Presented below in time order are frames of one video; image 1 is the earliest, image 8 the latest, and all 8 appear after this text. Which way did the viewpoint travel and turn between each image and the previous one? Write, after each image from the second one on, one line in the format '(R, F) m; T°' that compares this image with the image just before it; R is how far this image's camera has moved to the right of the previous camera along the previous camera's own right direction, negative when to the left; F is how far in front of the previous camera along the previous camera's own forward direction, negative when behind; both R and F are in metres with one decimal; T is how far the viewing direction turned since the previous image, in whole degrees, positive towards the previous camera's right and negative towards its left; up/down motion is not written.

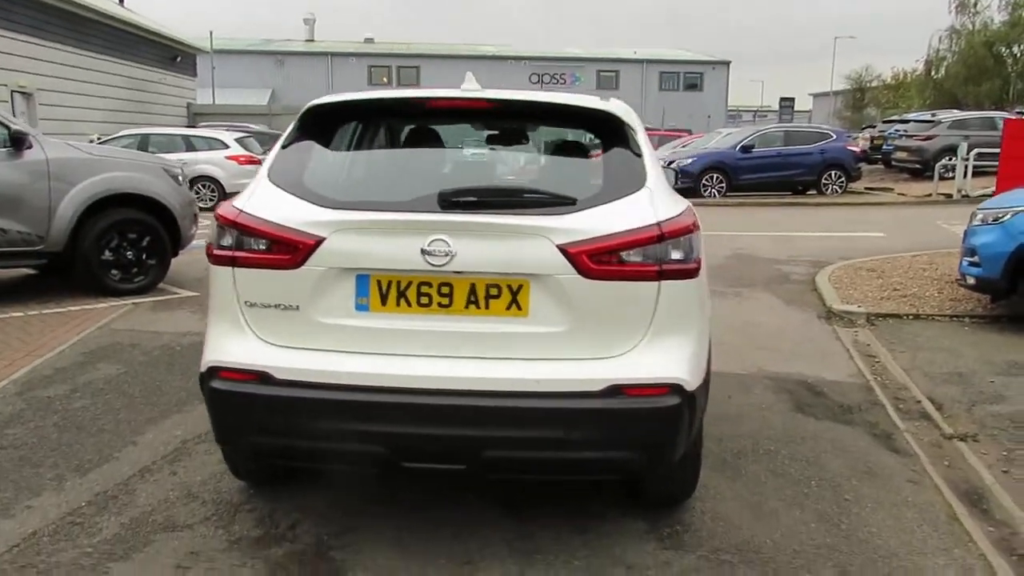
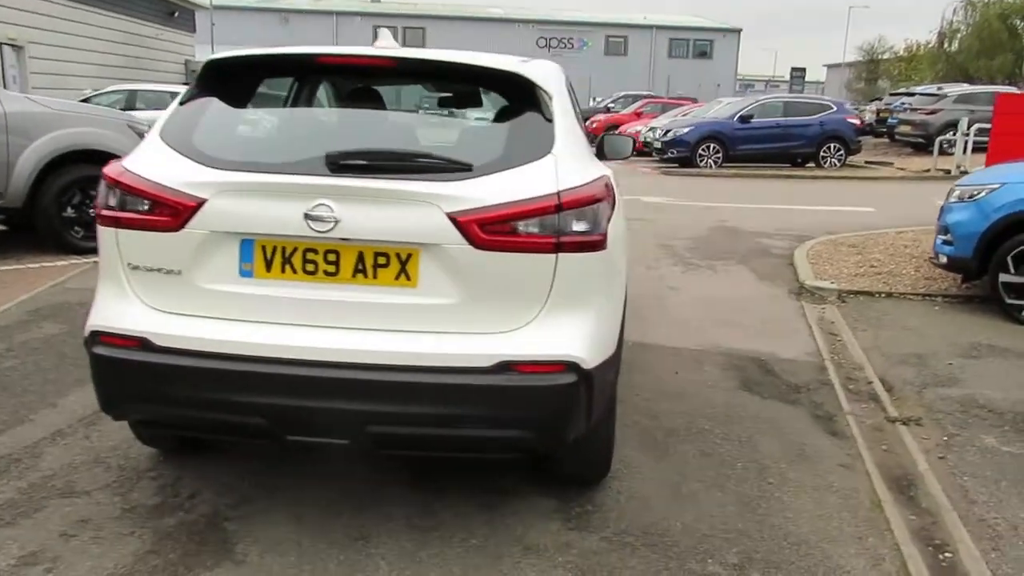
(+0.4, +0.1) m; -1°
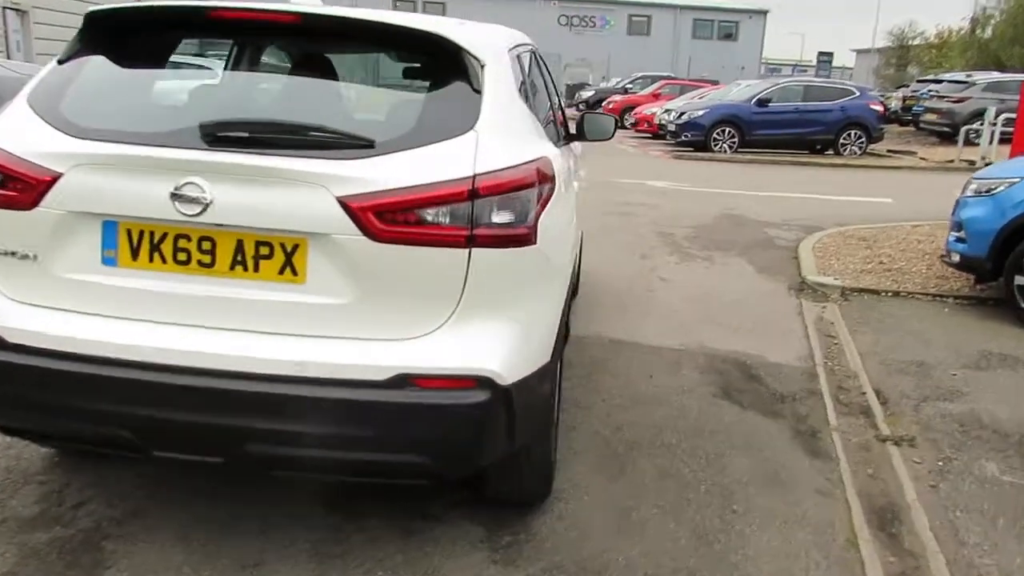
(+0.3, +0.4) m; -1°
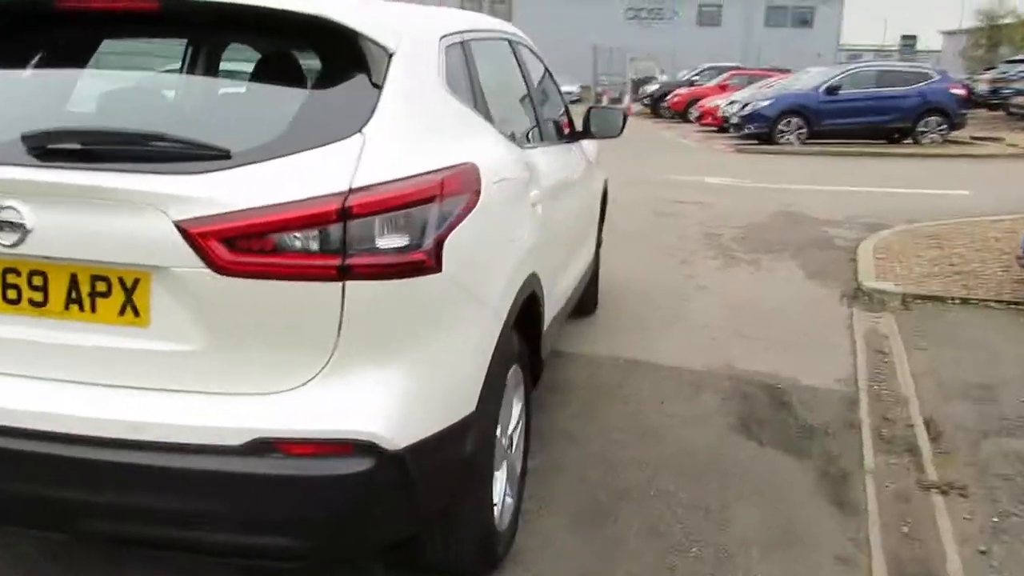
(+0.4, +0.5) m; -5°
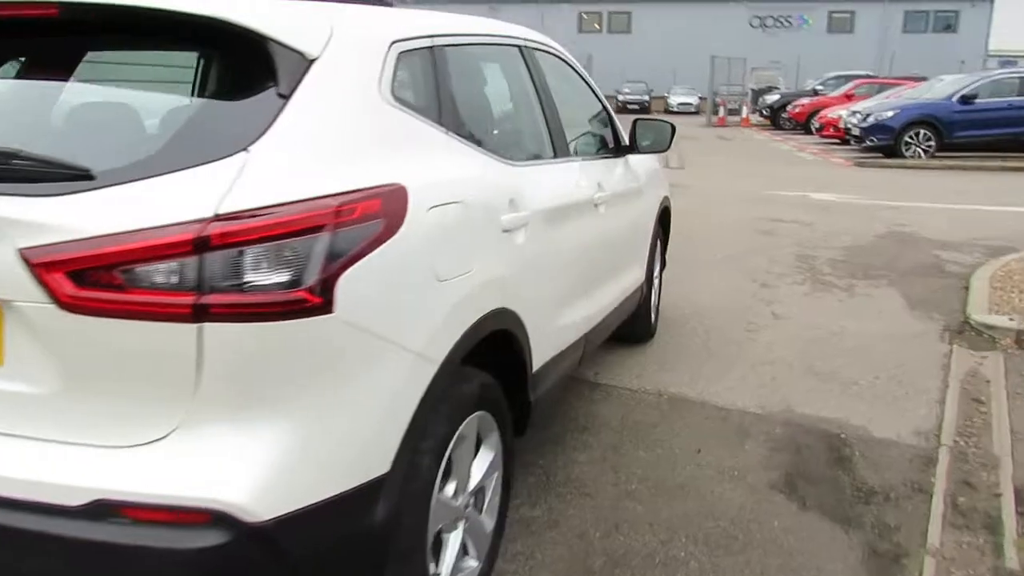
(+0.4, +0.4) m; -8°
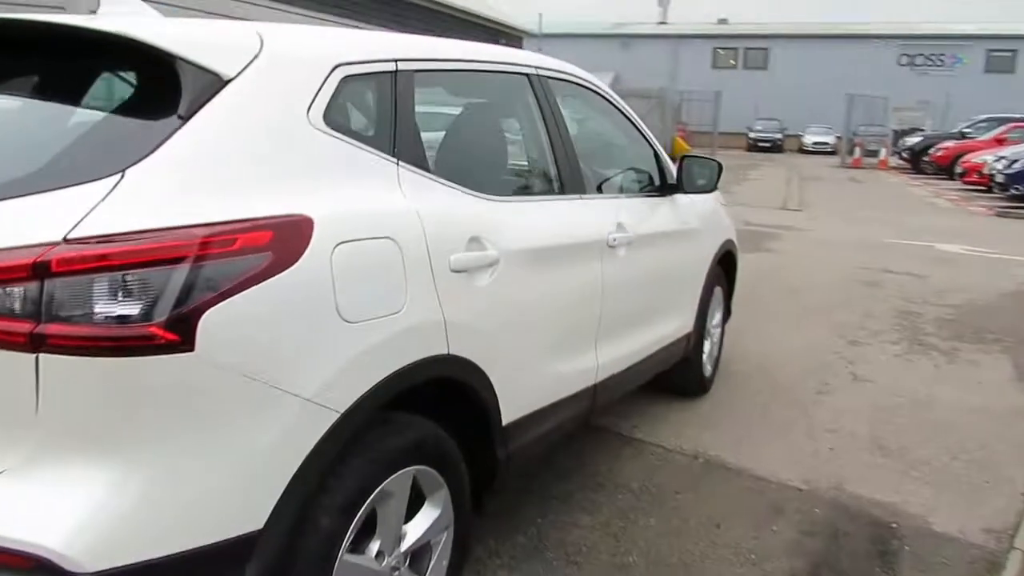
(+0.5, +0.2) m; -9°
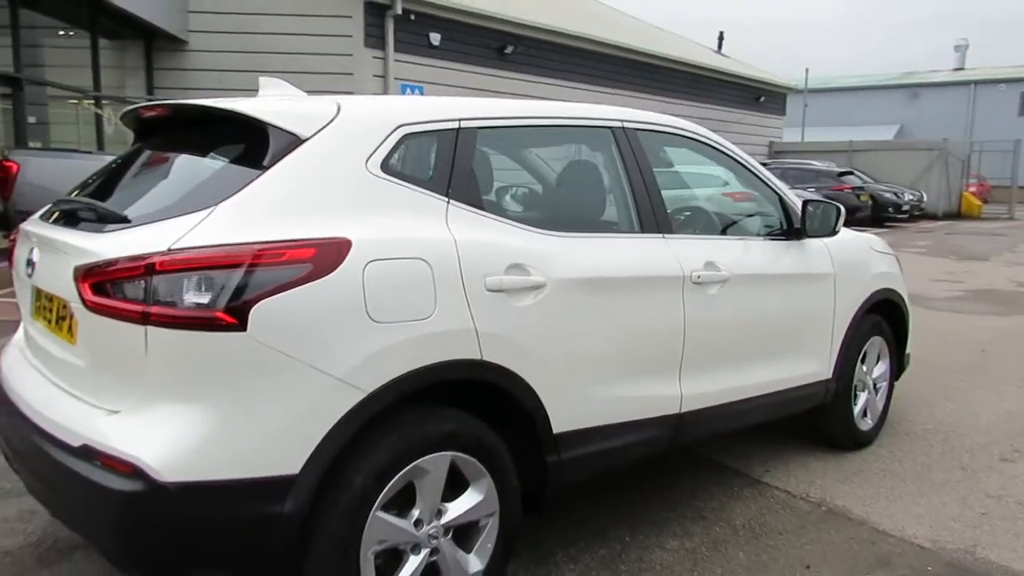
(+0.8, -0.3) m; -19°
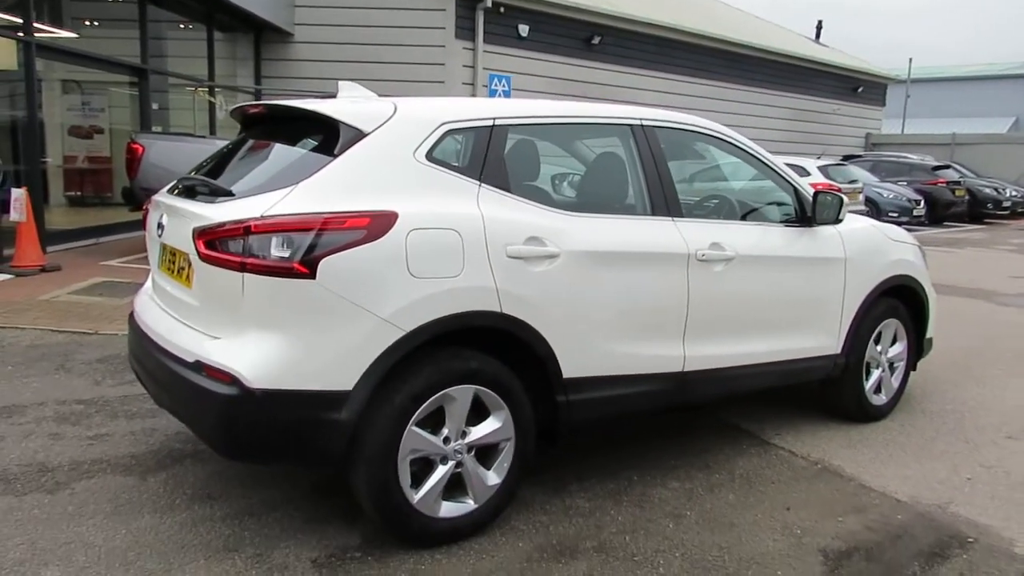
(+0.3, -0.6) m; -6°
